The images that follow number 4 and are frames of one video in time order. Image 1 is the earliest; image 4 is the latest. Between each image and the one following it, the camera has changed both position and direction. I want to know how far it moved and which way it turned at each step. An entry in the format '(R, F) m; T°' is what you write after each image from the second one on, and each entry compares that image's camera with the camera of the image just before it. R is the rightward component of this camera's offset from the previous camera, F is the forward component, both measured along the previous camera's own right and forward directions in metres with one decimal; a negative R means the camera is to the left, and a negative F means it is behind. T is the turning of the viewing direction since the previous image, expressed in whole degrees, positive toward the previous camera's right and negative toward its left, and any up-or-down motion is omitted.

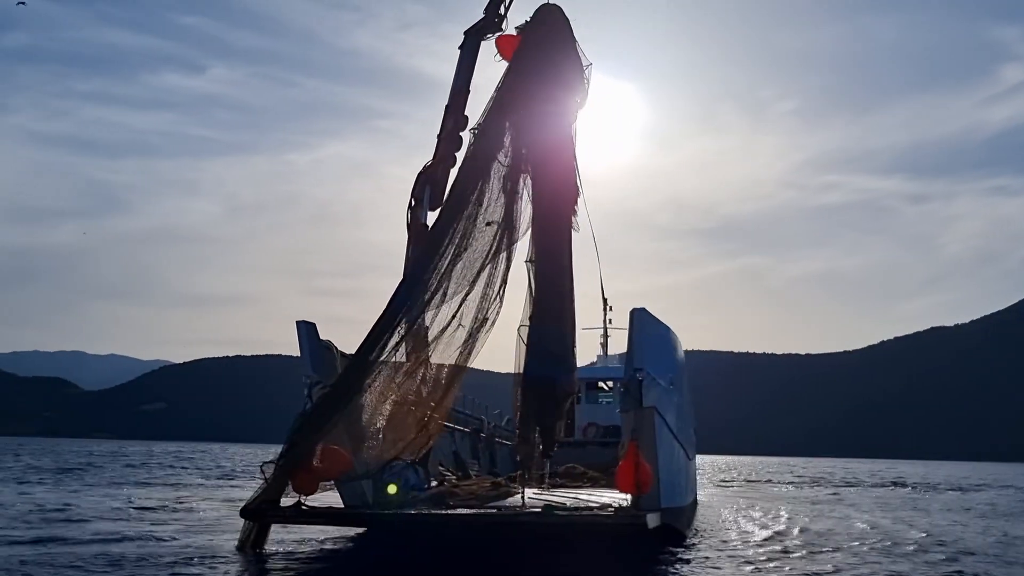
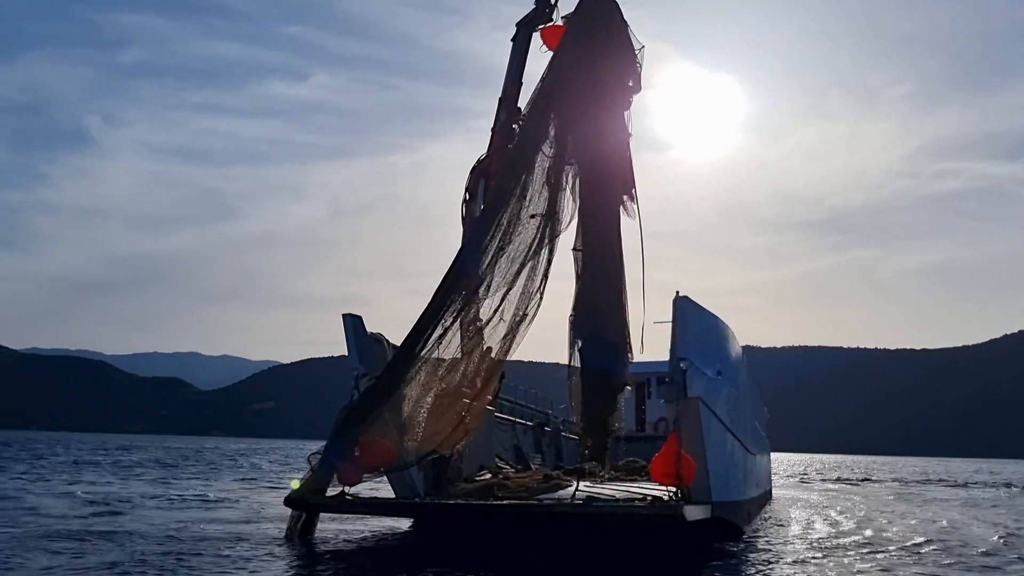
(+0.9, +0.1) m; -6°
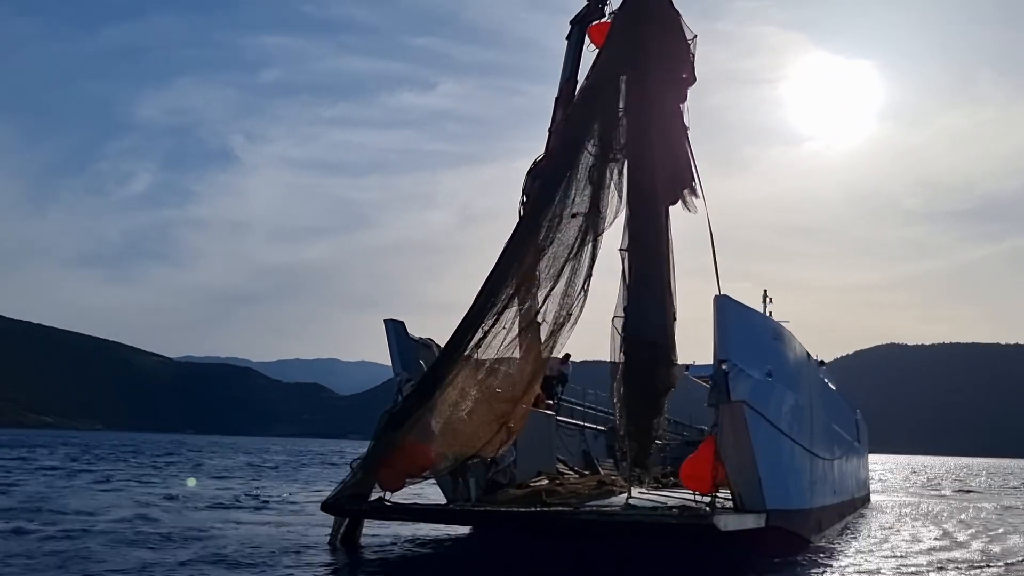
(+1.4, +0.3) m; -8°
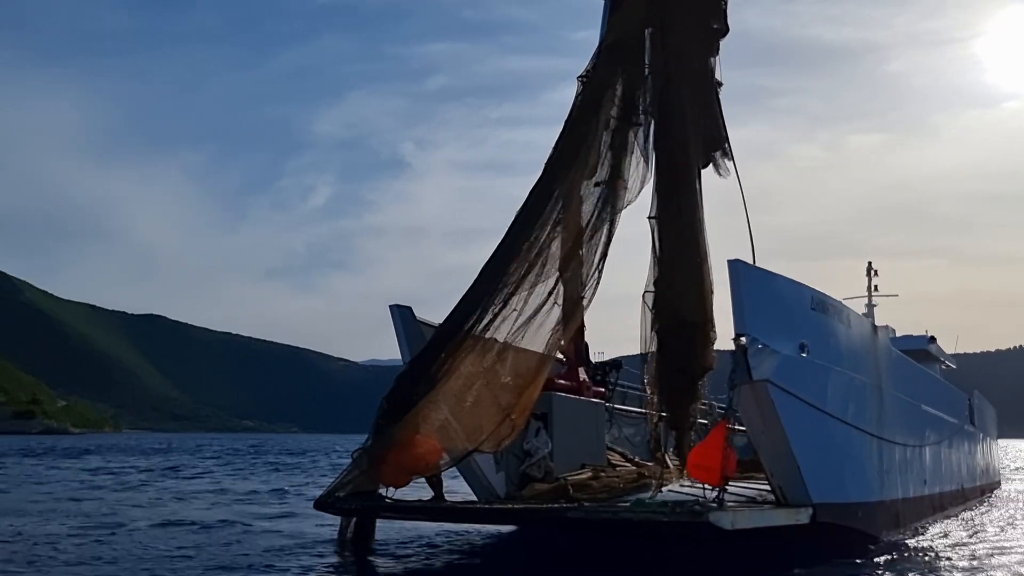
(+2.3, +1.3) m; -11°
